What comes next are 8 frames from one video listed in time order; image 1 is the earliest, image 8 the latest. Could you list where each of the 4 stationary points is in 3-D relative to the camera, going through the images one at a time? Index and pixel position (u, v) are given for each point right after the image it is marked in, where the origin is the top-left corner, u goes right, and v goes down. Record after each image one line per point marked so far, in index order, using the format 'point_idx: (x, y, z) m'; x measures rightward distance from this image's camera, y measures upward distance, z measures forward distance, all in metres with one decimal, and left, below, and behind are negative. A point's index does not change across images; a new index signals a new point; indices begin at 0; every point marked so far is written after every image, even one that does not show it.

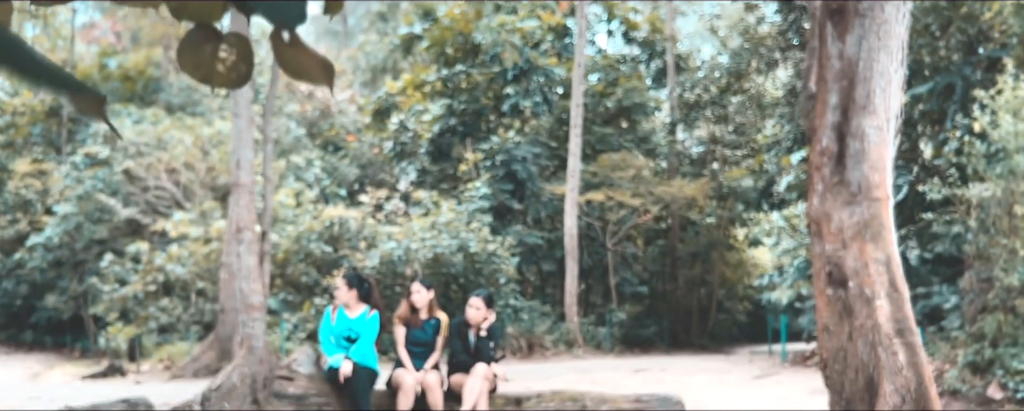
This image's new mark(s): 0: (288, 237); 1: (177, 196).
0: (-3.5, -0.5, +13.4) m
1: (-6.6, +0.2, +17.2) m
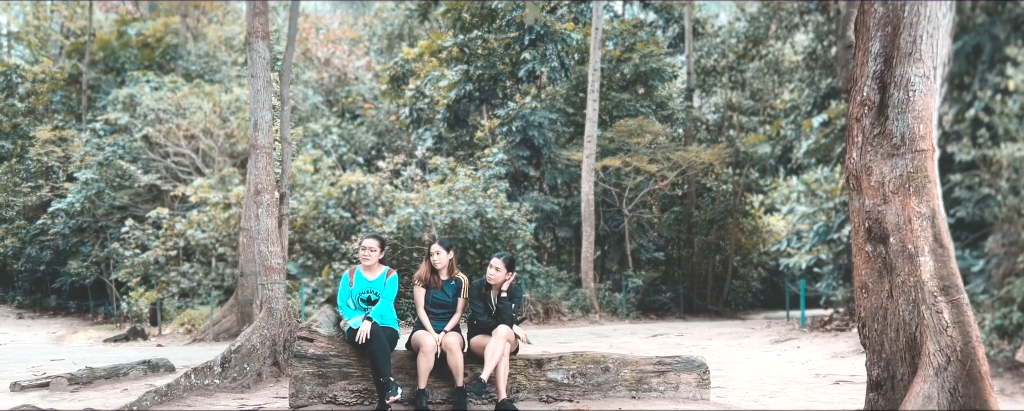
0: (-3.2, 0.0, +13.5) m
1: (-6.3, +0.9, +17.3) m
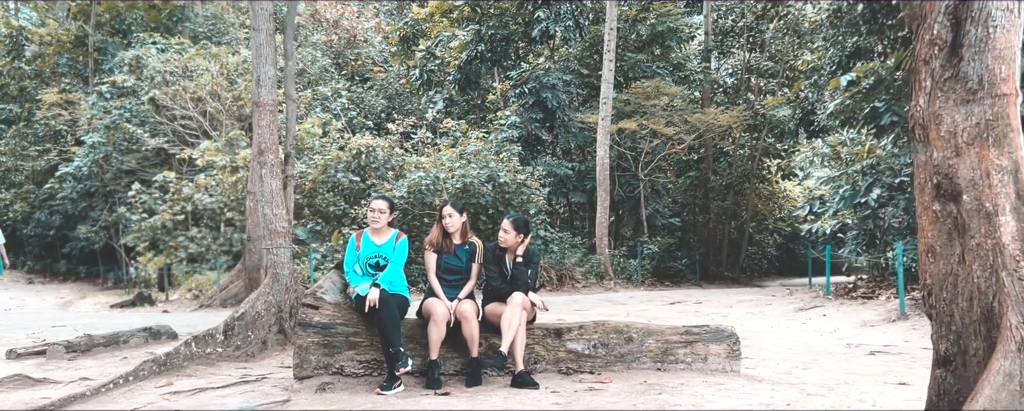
0: (-3.0, +0.6, +13.2) m
1: (-6.0, +1.6, +17.0) m
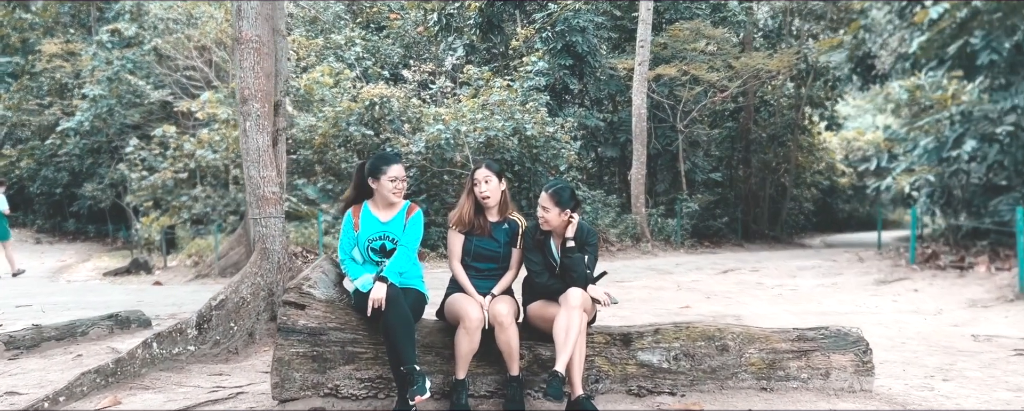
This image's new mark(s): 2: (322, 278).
0: (-2.6, +1.2, +11.9) m
1: (-5.5, +2.4, +15.8) m
2: (-0.8, -0.3, +3.7) m
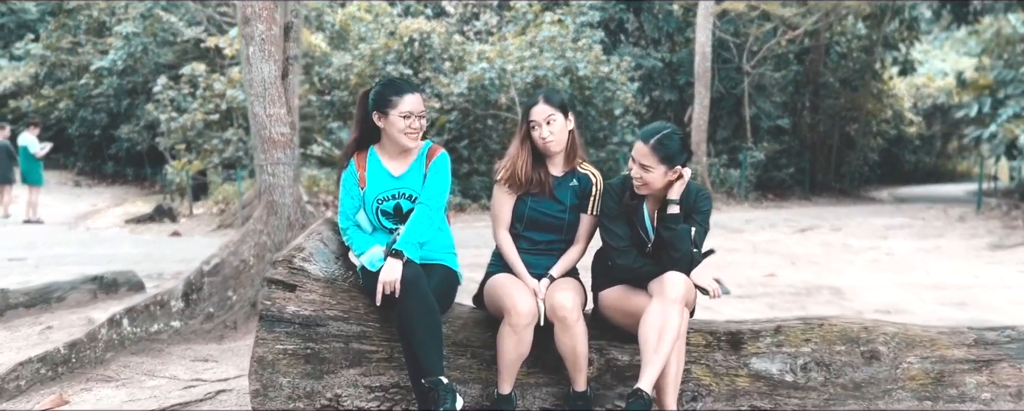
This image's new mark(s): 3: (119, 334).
0: (-2.0, +1.9, +10.9) m
1: (-4.7, +3.3, +14.9) m
2: (-0.6, -0.1, +2.8) m
3: (-1.6, -0.5, +3.7) m
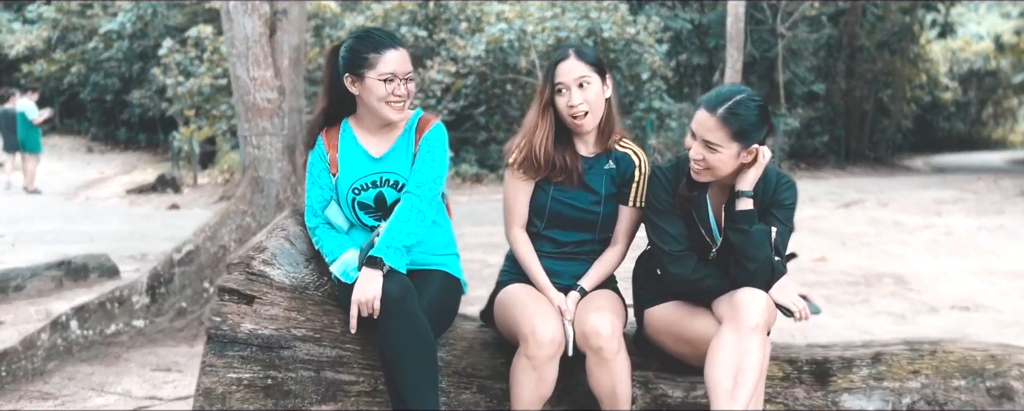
0: (-1.7, +2.2, +10.3) m
1: (-4.3, +3.9, +14.2) m
2: (-0.6, -0.1, +2.2) m
3: (-1.6, -0.5, +3.1) m
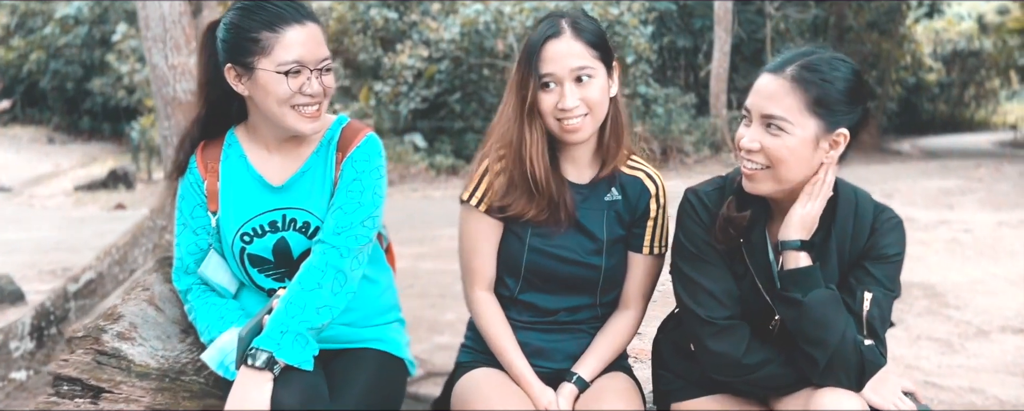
0: (-2.0, +2.3, +9.6) m
1: (-4.7, +4.0, +13.4) m
2: (-0.6, -0.2, +1.5) m
3: (-1.7, -0.5, +2.4) m
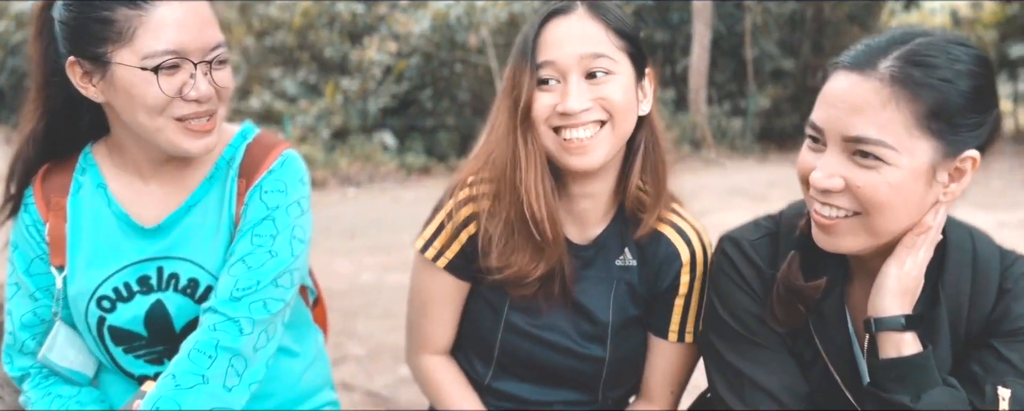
0: (-2.3, +2.3, +9.1) m
1: (-5.1, +3.9, +12.8) m
2: (-0.7, -0.2, +1.1) m
3: (-1.7, -0.6, +2.0) m
